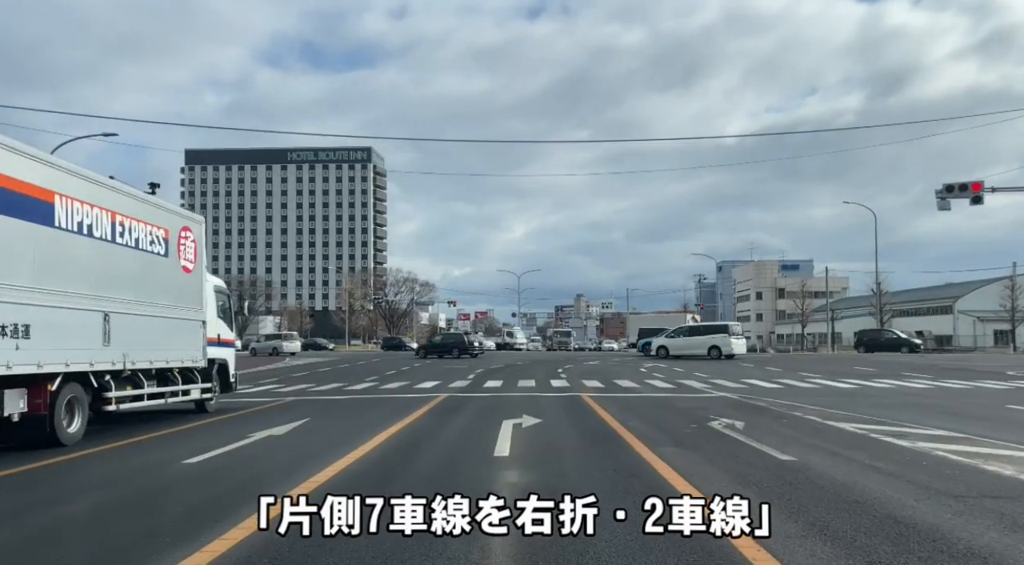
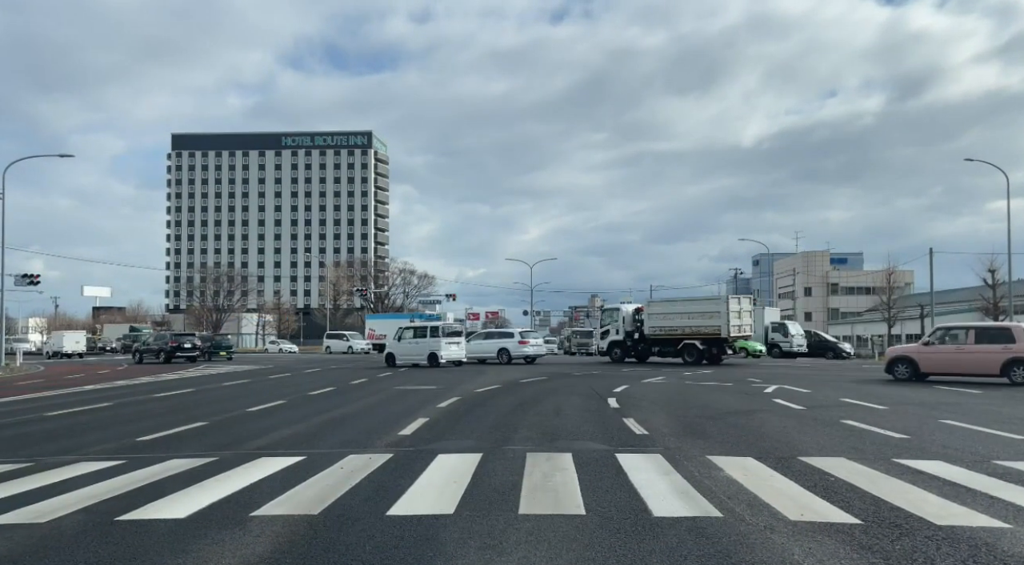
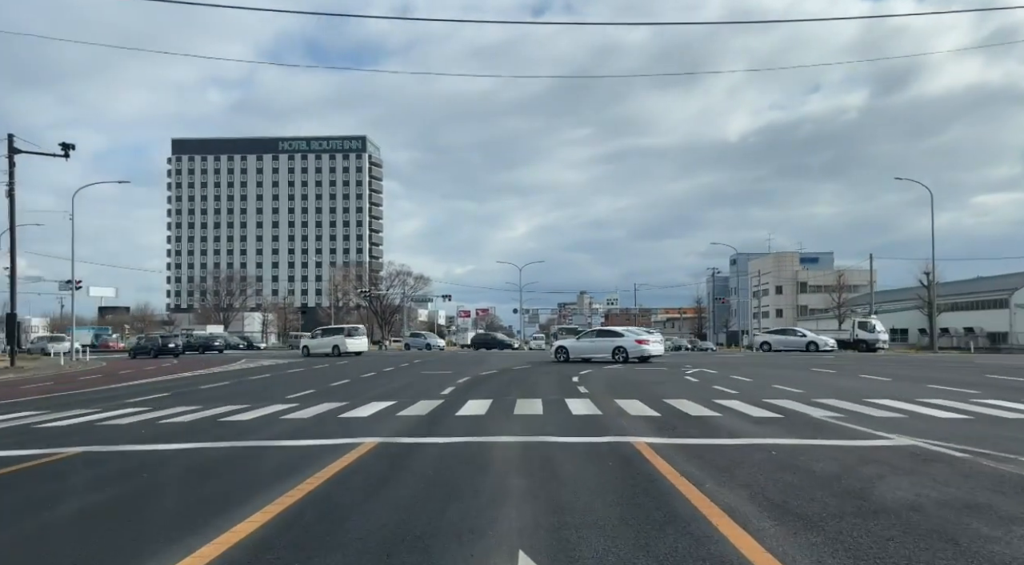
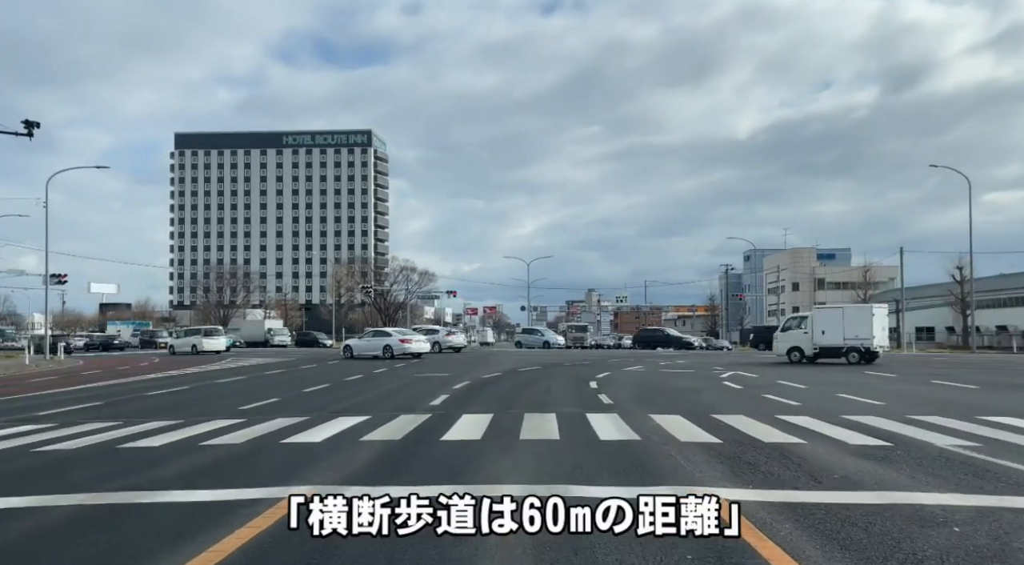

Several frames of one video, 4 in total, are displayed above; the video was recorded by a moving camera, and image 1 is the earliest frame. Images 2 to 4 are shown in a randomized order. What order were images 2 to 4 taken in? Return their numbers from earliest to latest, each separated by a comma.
3, 4, 2
